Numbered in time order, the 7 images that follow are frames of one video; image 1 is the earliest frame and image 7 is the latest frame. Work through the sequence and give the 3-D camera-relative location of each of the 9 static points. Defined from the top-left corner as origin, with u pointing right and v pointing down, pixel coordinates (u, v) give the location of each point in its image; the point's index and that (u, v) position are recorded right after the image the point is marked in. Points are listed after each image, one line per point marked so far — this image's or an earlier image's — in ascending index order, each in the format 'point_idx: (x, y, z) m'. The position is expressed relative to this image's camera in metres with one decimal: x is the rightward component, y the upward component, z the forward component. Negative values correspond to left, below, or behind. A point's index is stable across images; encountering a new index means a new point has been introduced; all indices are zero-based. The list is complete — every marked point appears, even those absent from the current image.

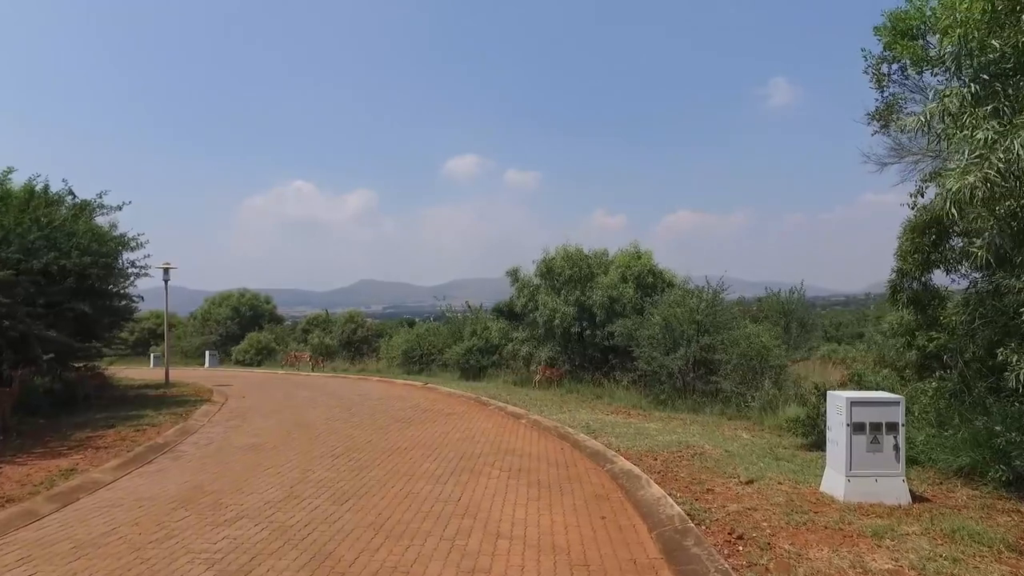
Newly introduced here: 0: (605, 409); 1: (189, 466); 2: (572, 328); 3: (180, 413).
0: (+1.8, -2.4, +13.8) m
1: (-4.0, -2.2, +8.6) m
2: (+1.7, -1.1, +19.4) m
3: (-6.4, -2.4, +13.4) m
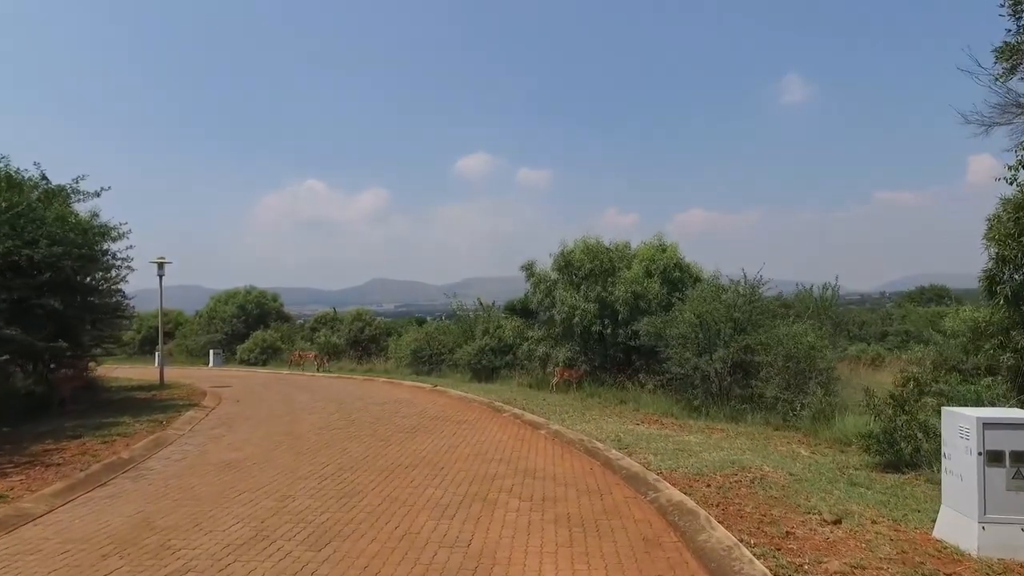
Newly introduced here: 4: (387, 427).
0: (+2.1, -2.3, +12.3) m
1: (-3.7, -2.1, +7.2) m
2: (+2.1, -1.0, +17.9) m
3: (-6.1, -2.3, +12.1) m
4: (-2.1, -2.3, +11.7) m
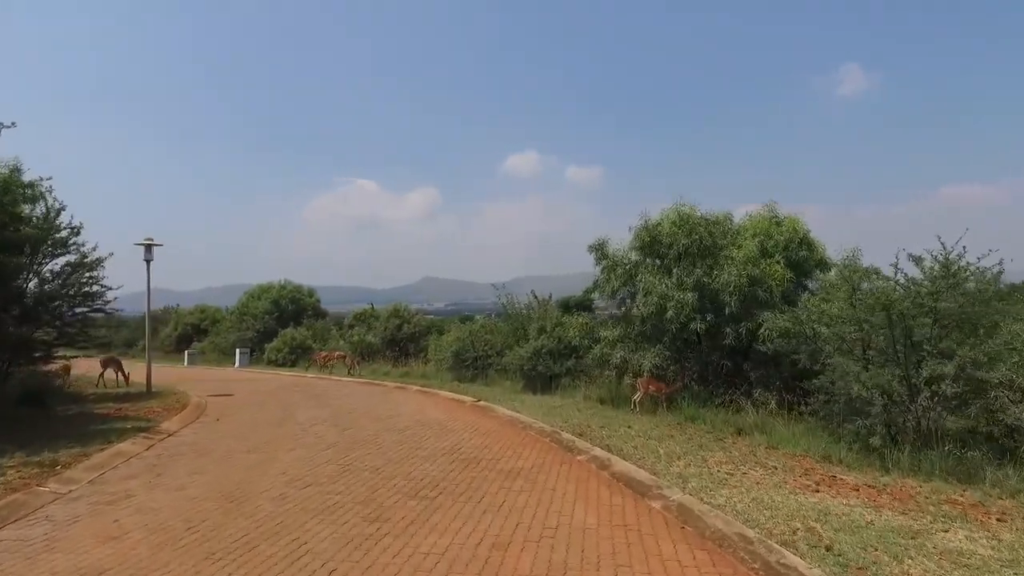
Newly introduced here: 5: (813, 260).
0: (+3.0, -2.0, +7.6) m
1: (-3.2, -1.8, +2.9) m
2: (+3.3, -0.7, +13.2) m
3: (-5.2, -2.0, +7.9) m
4: (-1.2, -2.0, +7.3) m
5: (+6.0, +0.6, +13.9) m
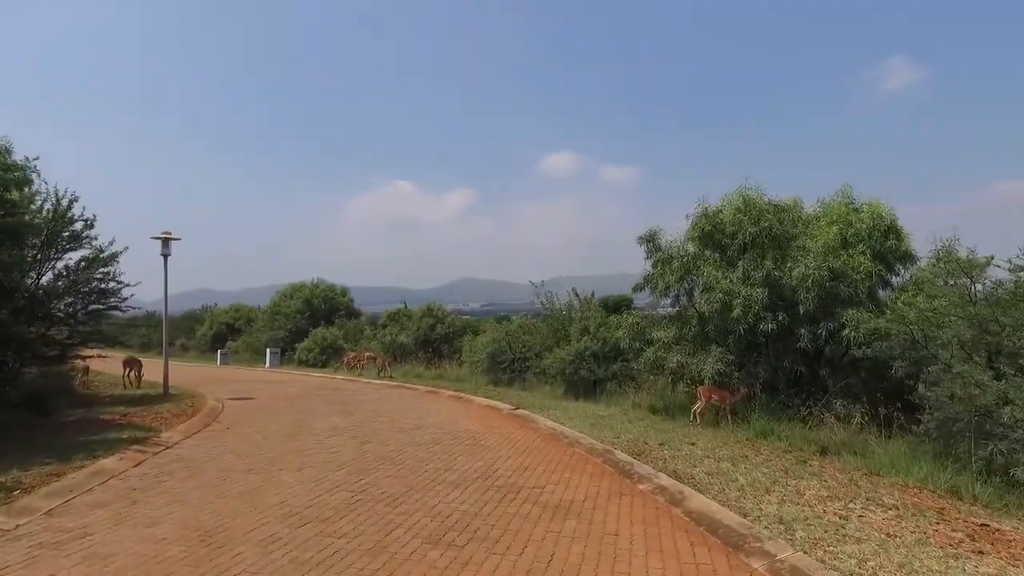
0: (+3.4, -1.9, +5.9) m
1: (-3.0, -1.7, +1.5) m
2: (+4.0, -0.6, +11.5) m
3: (-4.7, -1.9, +6.7) m
4: (-0.8, -2.0, +5.9) m
5: (+6.8, +0.6, +12.1) m
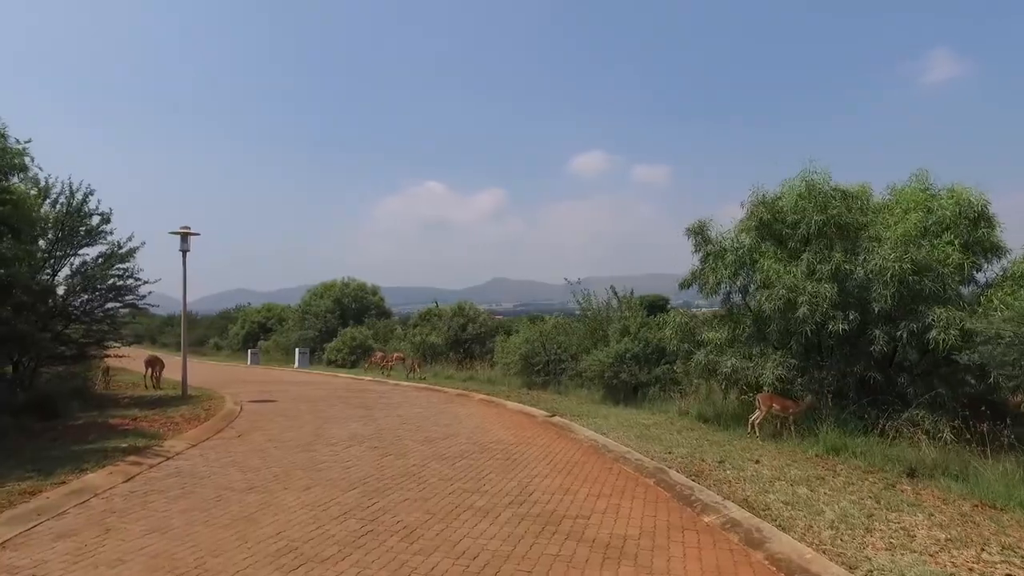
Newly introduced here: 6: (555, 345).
0: (+3.7, -1.8, +4.6) m
1: (-2.9, -1.6, +0.6) m
2: (+4.6, -0.5, +10.1) m
3: (-4.4, -1.8, +5.8) m
4: (-0.5, -1.9, +4.8) m
5: (+7.3, +0.7, +10.7) m
6: (+1.2, -1.6, +19.8) m
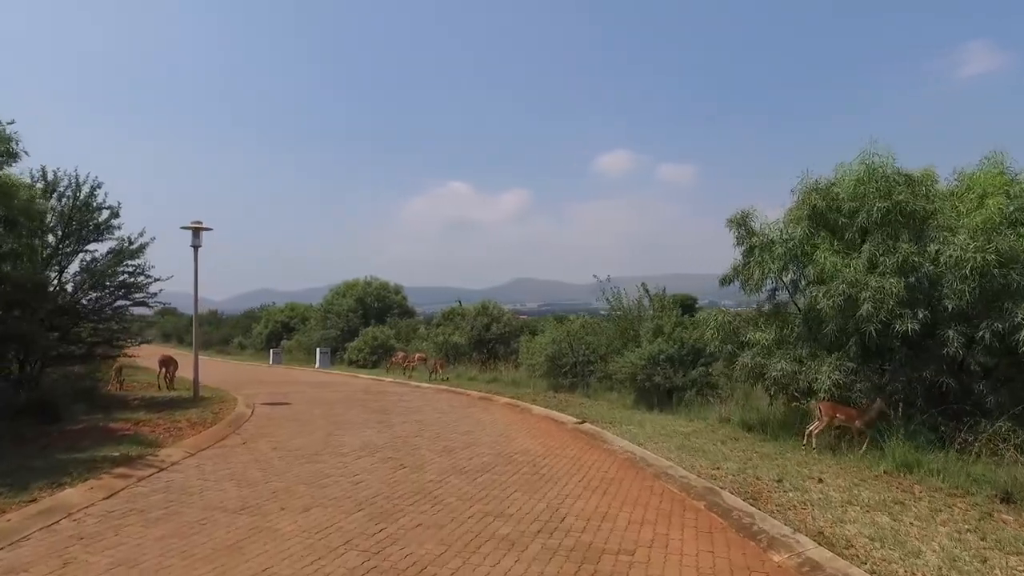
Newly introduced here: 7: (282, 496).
0: (+3.9, -1.8, +3.6) m
1: (-2.9, -1.5, -0.3) m
2: (+4.9, -0.5, +9.0) m
3: (-4.2, -1.8, +5.0) m
4: (-0.4, -1.8, +3.8) m
5: (+7.7, +0.8, +9.5) m
6: (+1.9, -1.6, +18.8) m
7: (-2.2, -2.0, +6.9) m
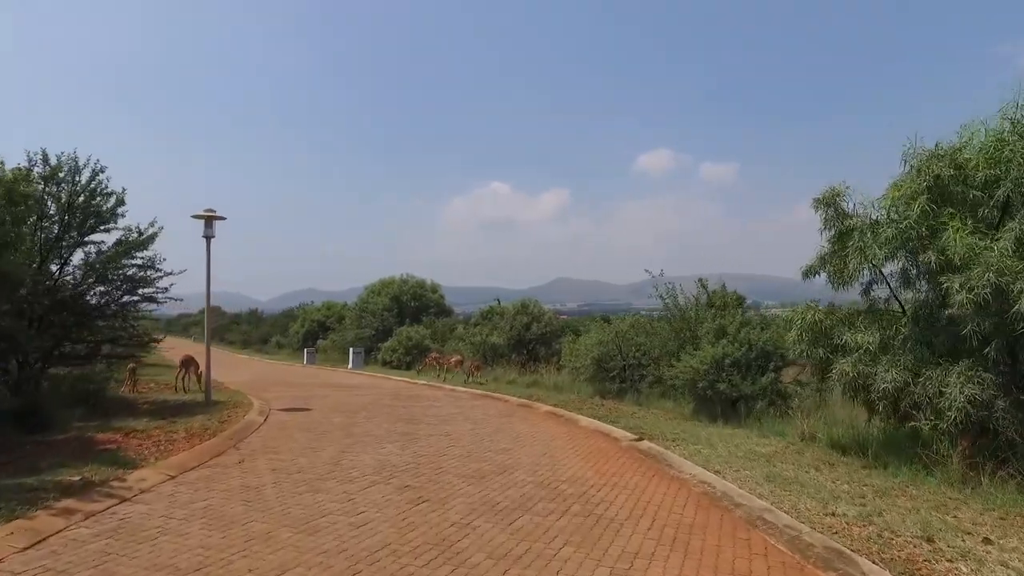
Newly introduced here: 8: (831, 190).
0: (+4.0, -1.7, +1.6) m
1: (-3.0, -1.4, -1.9) m
2: (+5.4, -0.4, +7.0) m
3: (-4.0, -1.7, +3.5) m
4: (-0.2, -1.7, +2.1) m
5: (+8.2, +0.9, +7.3) m
6: (+2.9, -1.4, +16.9) m
7: (-1.9, -1.9, +5.2) m
8: (+4.7, +1.4, +10.3) m
